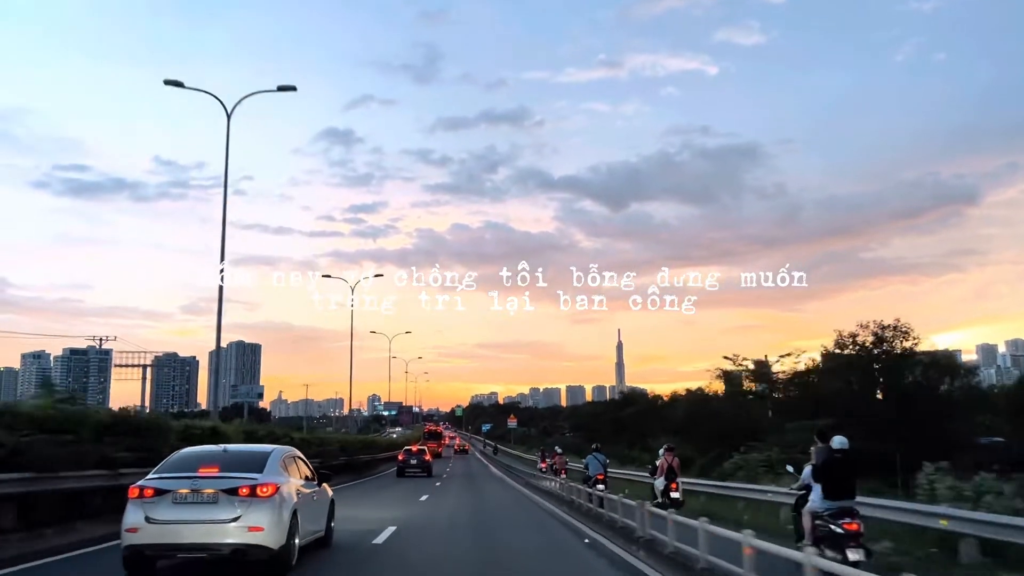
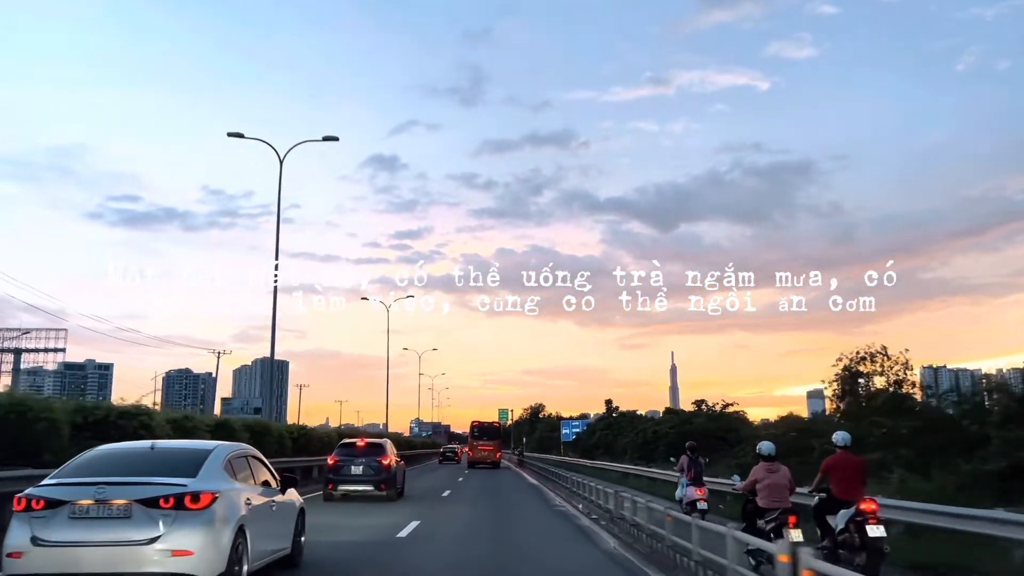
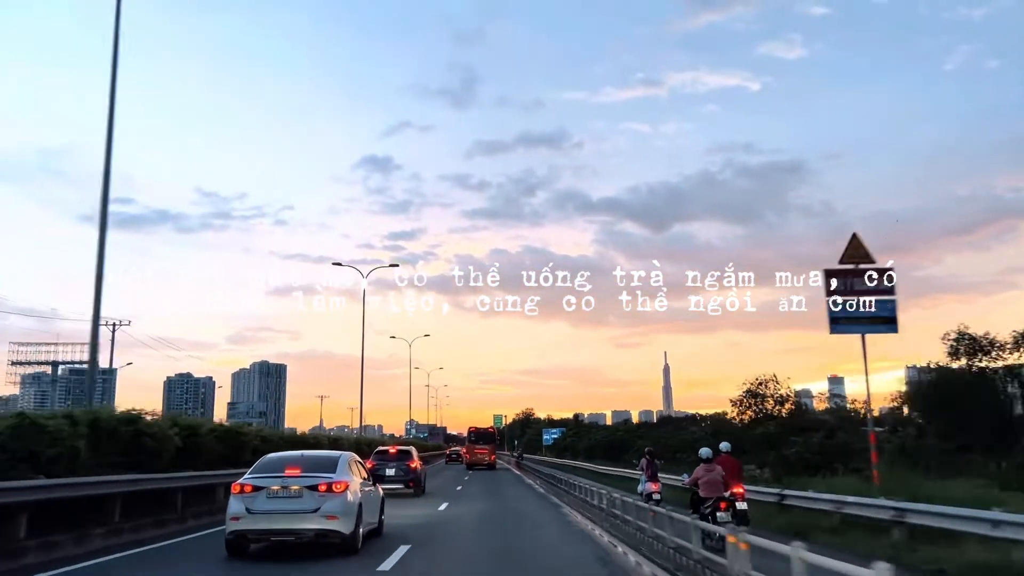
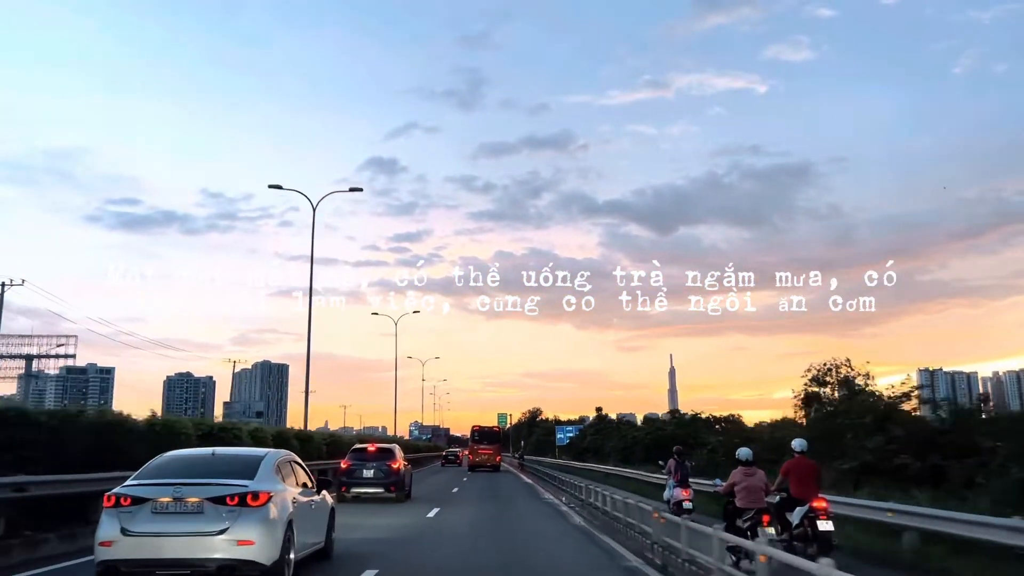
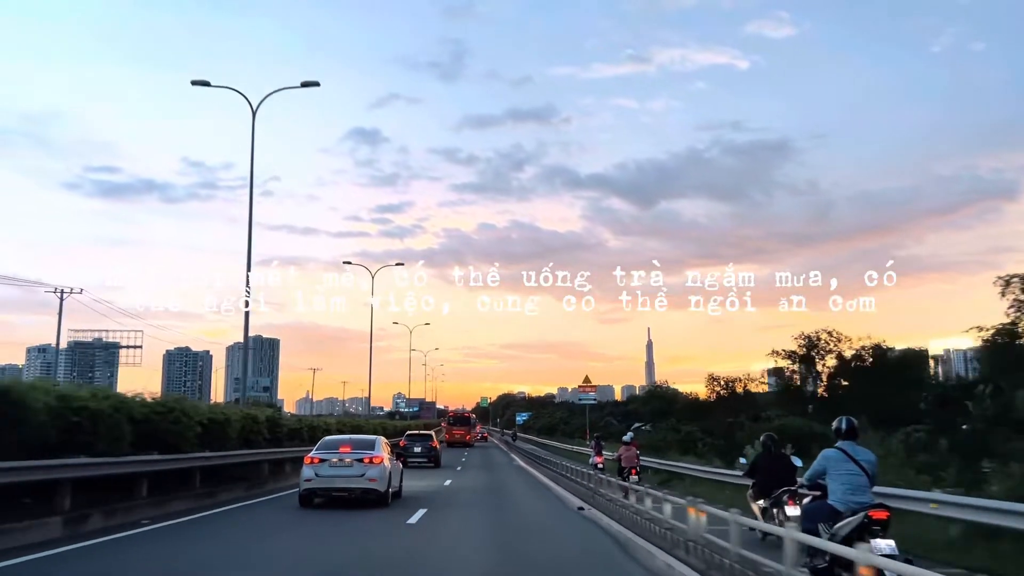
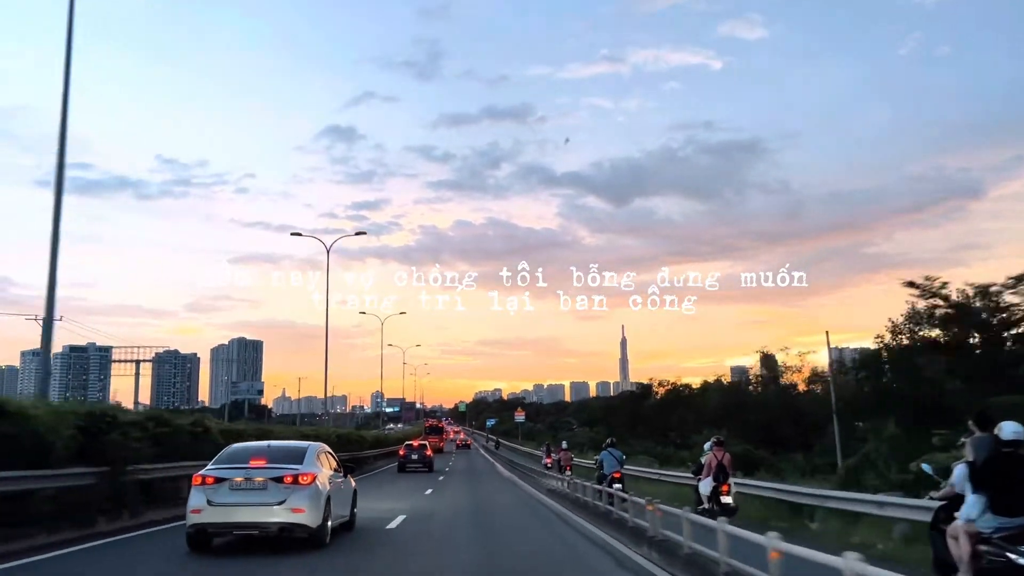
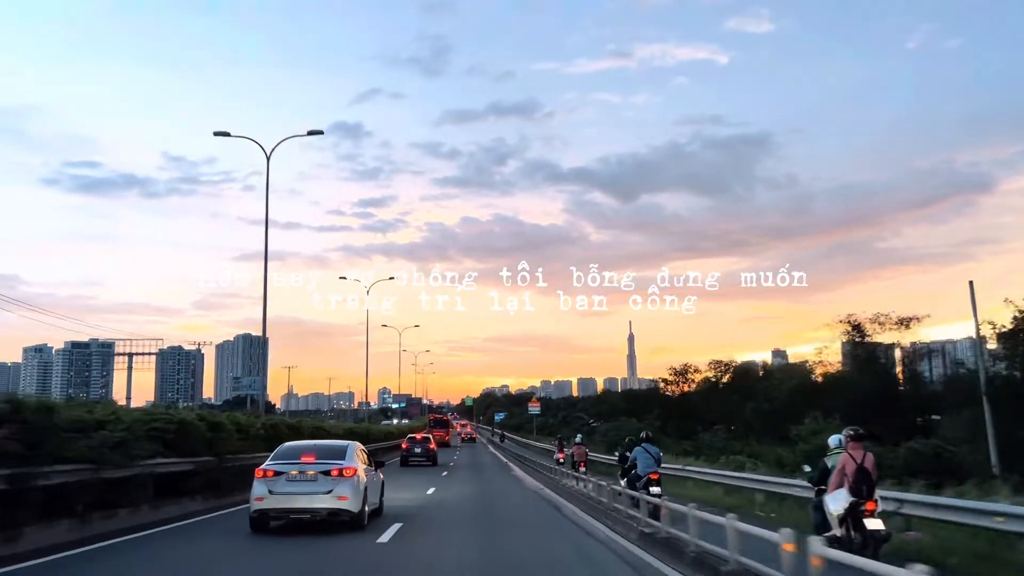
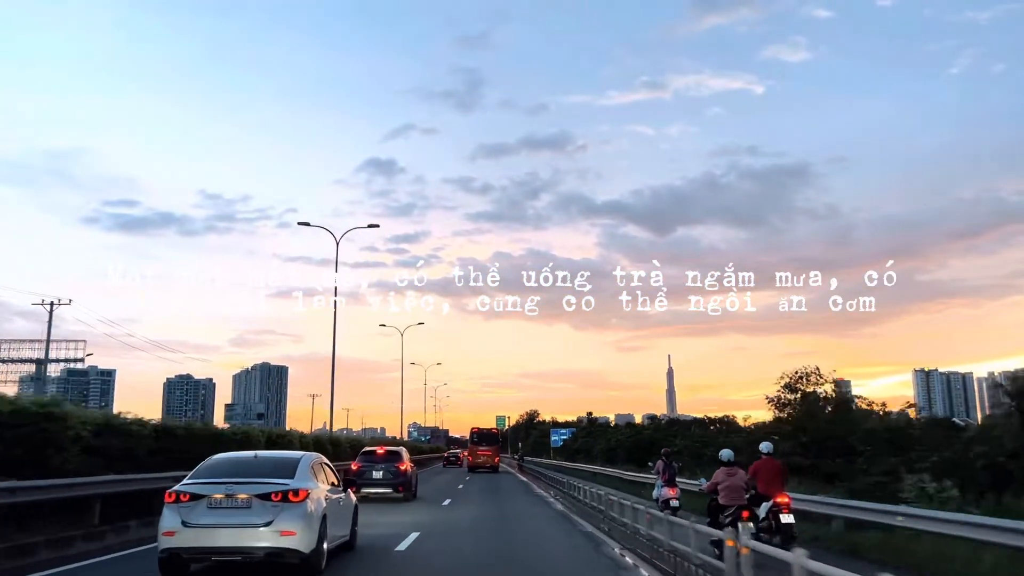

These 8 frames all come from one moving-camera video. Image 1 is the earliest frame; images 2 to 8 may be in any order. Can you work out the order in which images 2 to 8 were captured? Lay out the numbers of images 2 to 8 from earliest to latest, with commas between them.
6, 7, 5, 3, 8, 4, 2
